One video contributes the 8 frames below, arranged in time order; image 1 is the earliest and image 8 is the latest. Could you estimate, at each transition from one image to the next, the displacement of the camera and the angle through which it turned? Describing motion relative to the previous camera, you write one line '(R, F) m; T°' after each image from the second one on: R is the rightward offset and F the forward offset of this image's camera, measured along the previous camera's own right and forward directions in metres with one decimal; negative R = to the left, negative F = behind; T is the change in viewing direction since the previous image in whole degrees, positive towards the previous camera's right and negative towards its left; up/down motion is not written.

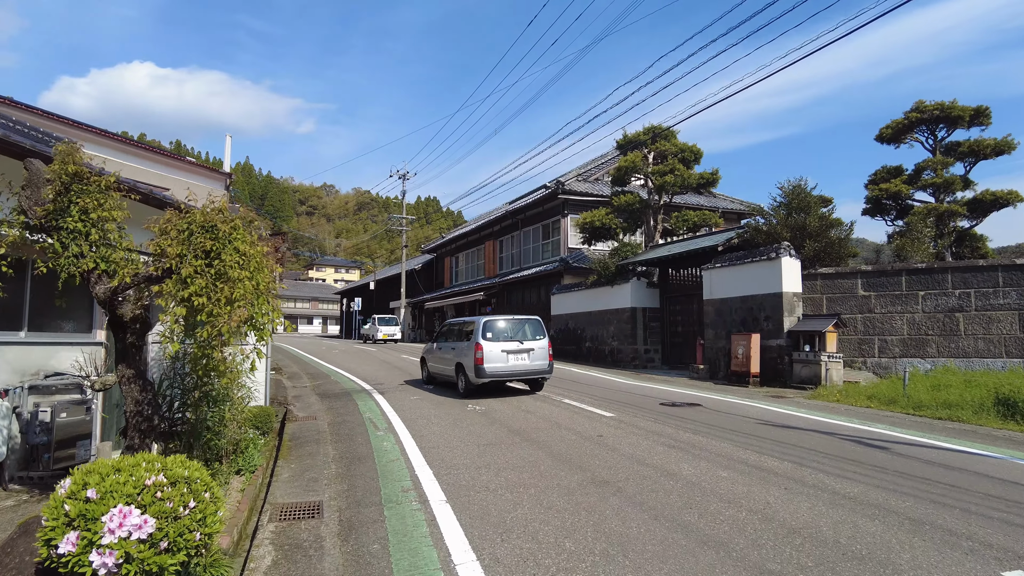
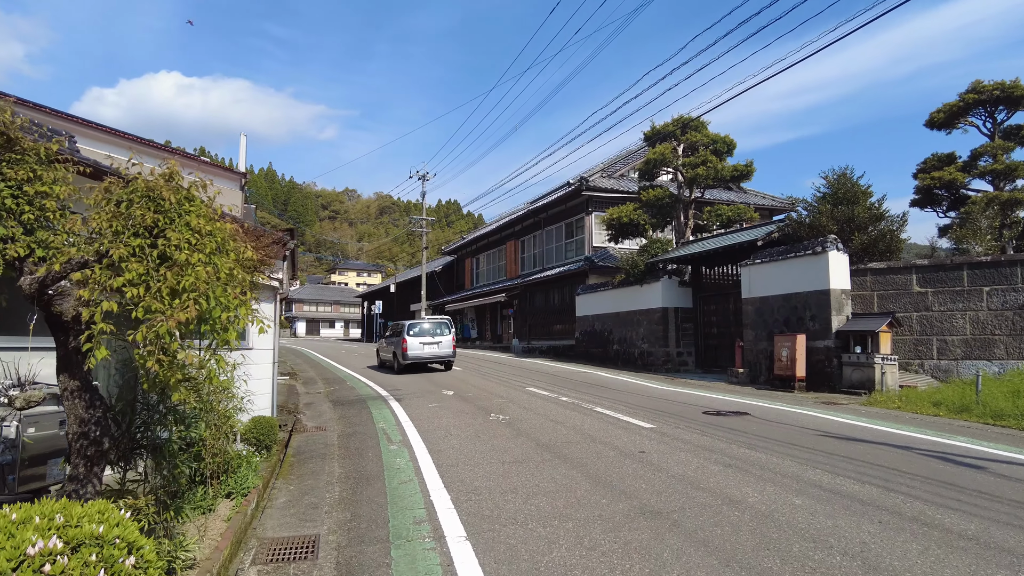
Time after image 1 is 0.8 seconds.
(-0.1, +0.8) m; -2°
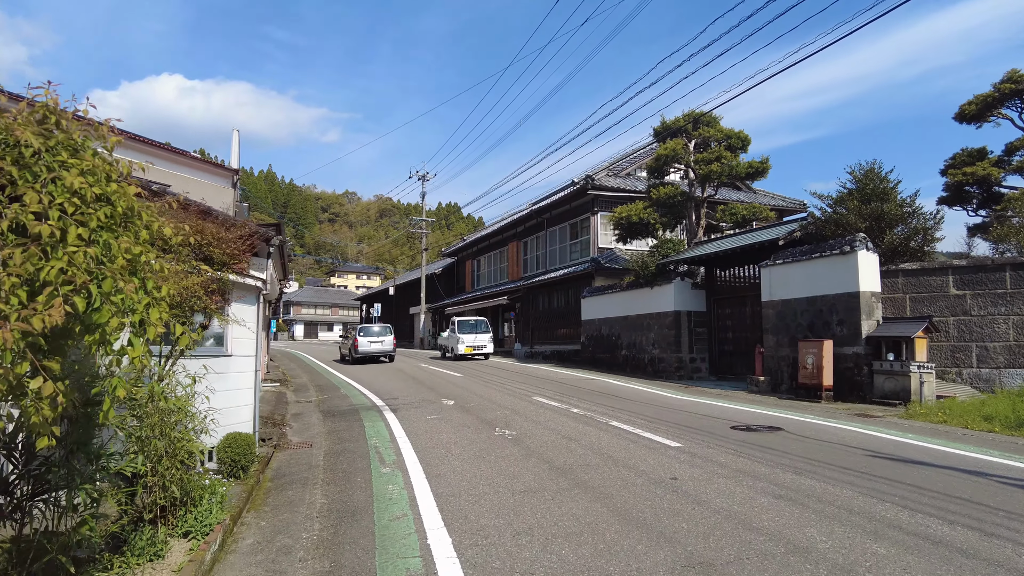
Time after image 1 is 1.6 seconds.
(-0.1, +0.9) m; 0°
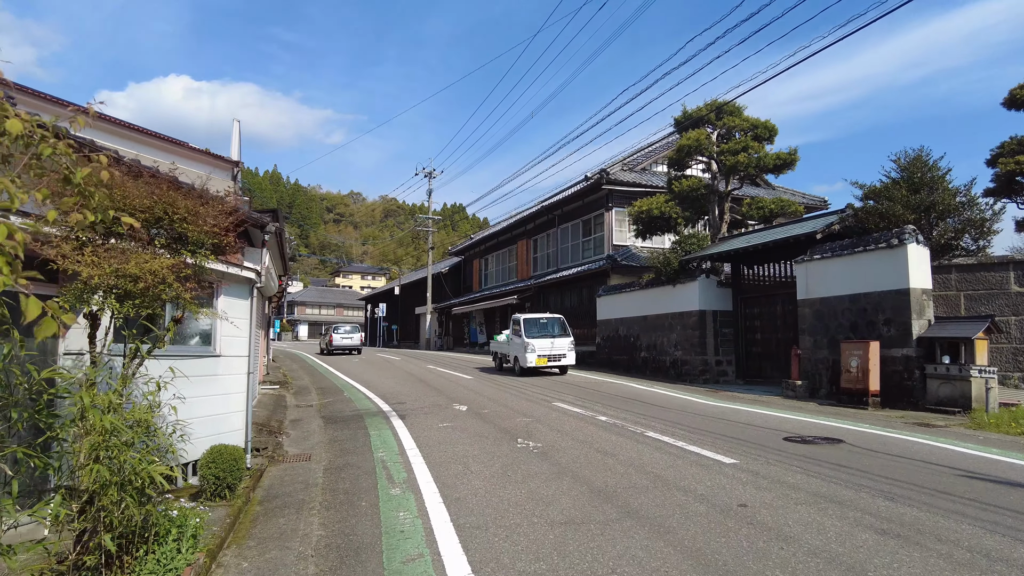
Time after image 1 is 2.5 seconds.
(-0.2, +0.9) m; 0°
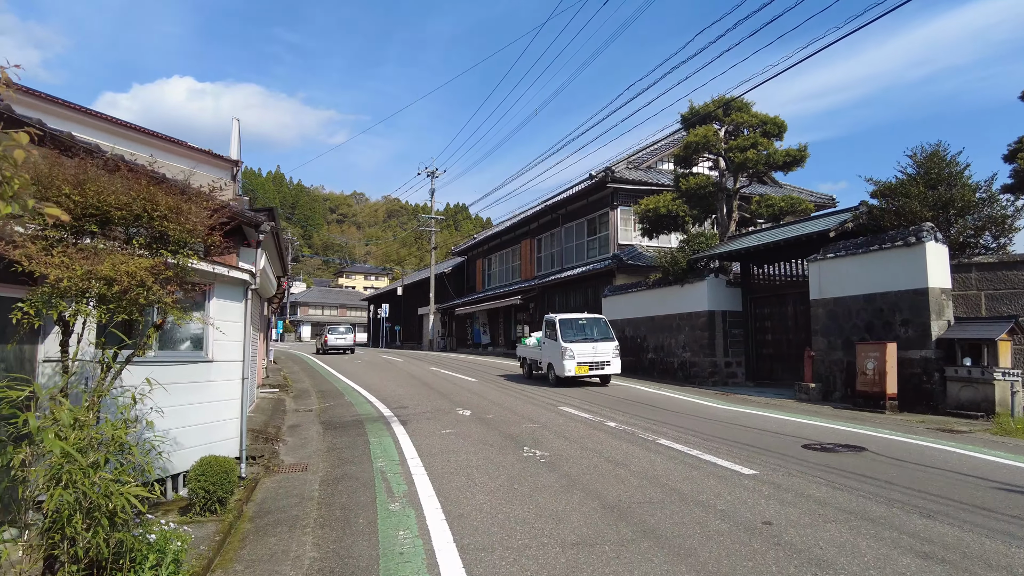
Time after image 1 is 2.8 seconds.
(0.0, +0.3) m; 0°
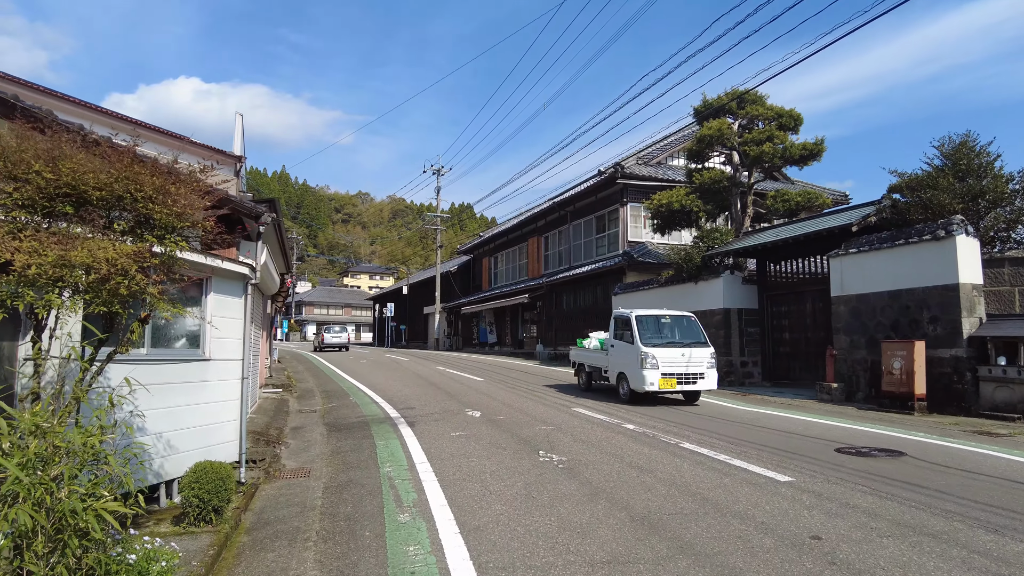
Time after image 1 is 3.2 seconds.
(-0.1, +0.4) m; 0°
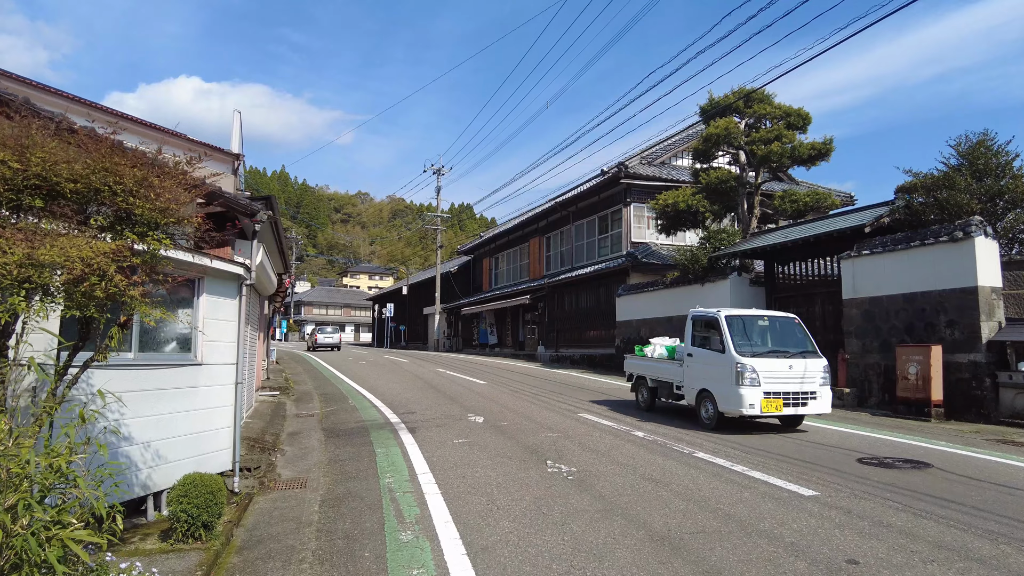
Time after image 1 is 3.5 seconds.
(-0.1, +0.3) m; 0°
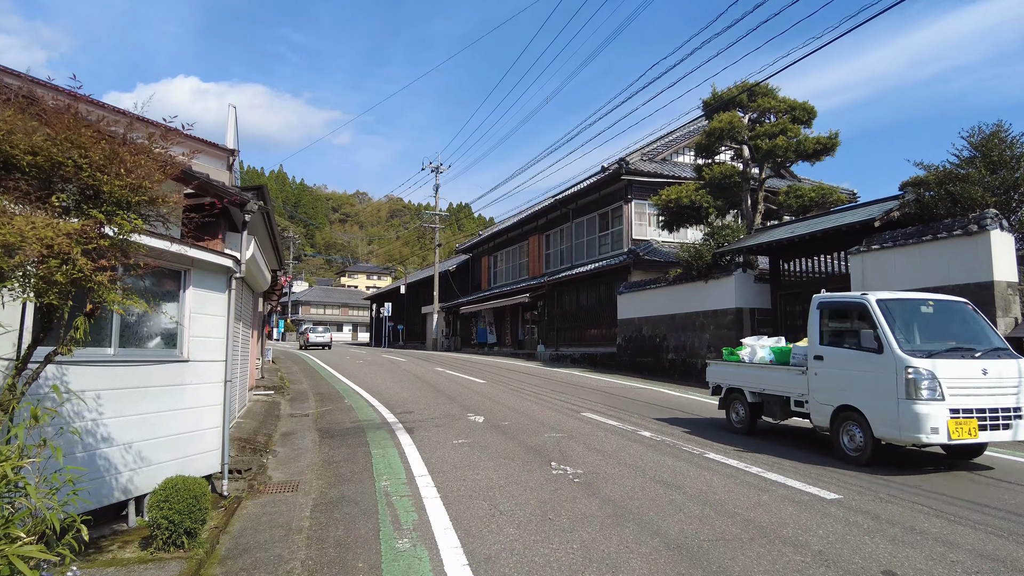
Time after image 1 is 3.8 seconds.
(0.0, +0.3) m; 0°
